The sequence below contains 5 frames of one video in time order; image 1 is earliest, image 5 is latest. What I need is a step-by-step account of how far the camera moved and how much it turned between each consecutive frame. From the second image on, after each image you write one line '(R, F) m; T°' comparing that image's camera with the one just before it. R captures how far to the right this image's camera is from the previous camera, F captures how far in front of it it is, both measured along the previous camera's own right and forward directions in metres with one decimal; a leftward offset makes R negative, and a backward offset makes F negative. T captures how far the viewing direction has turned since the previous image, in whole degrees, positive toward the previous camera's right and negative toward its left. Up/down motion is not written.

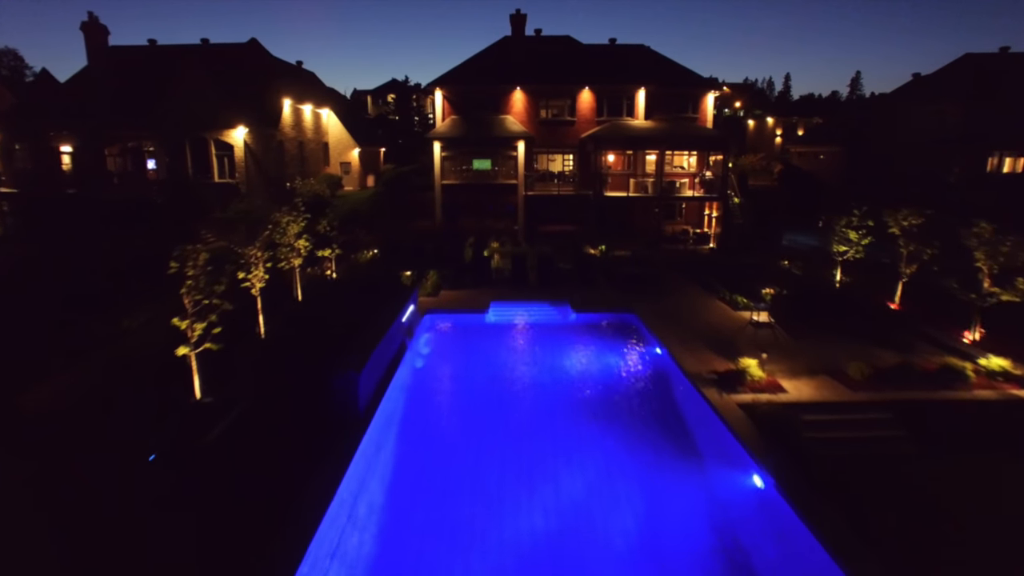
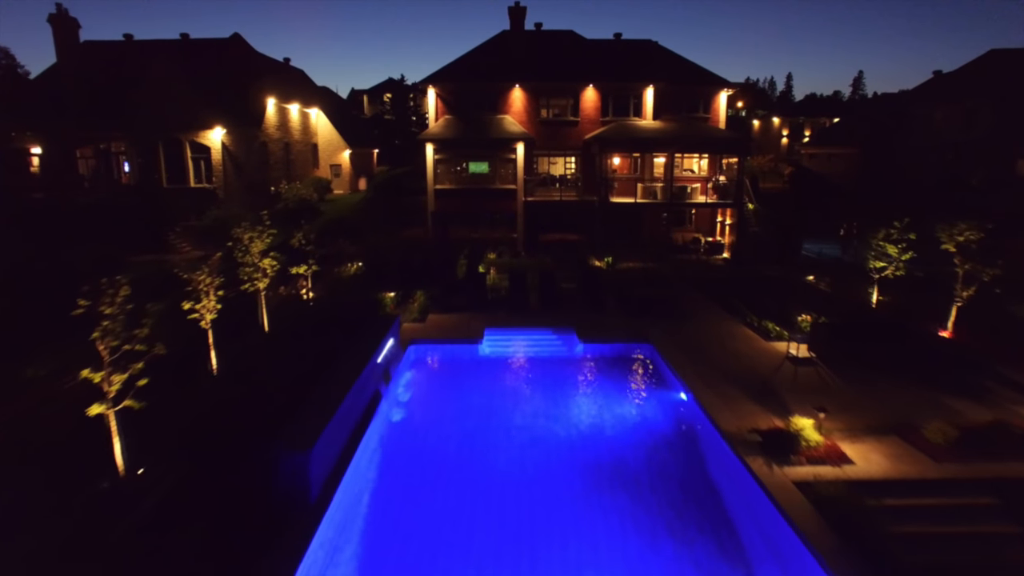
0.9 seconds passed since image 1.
(0.0, +2.3) m; 0°
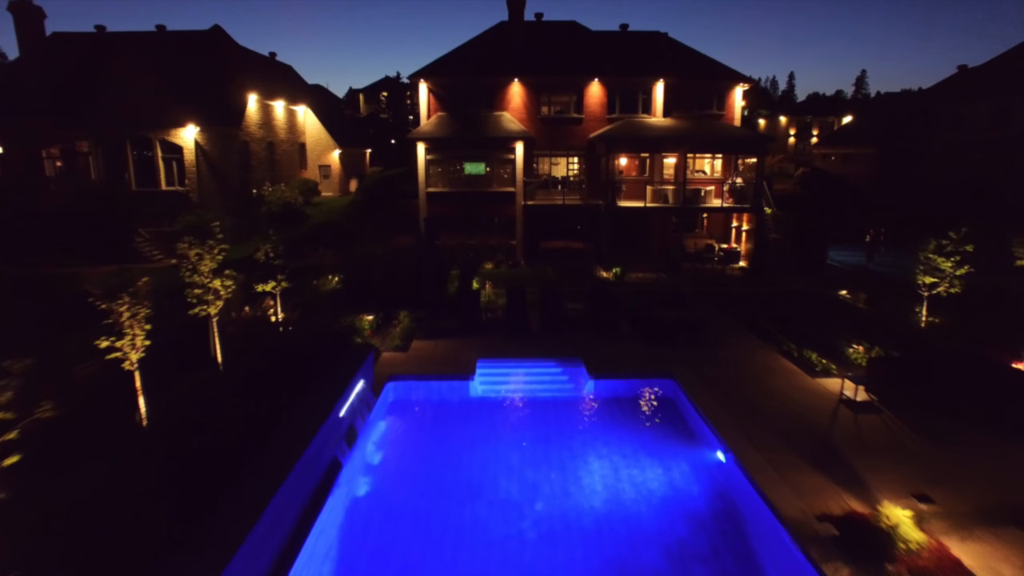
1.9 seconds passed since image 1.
(0.0, +2.4) m; 0°
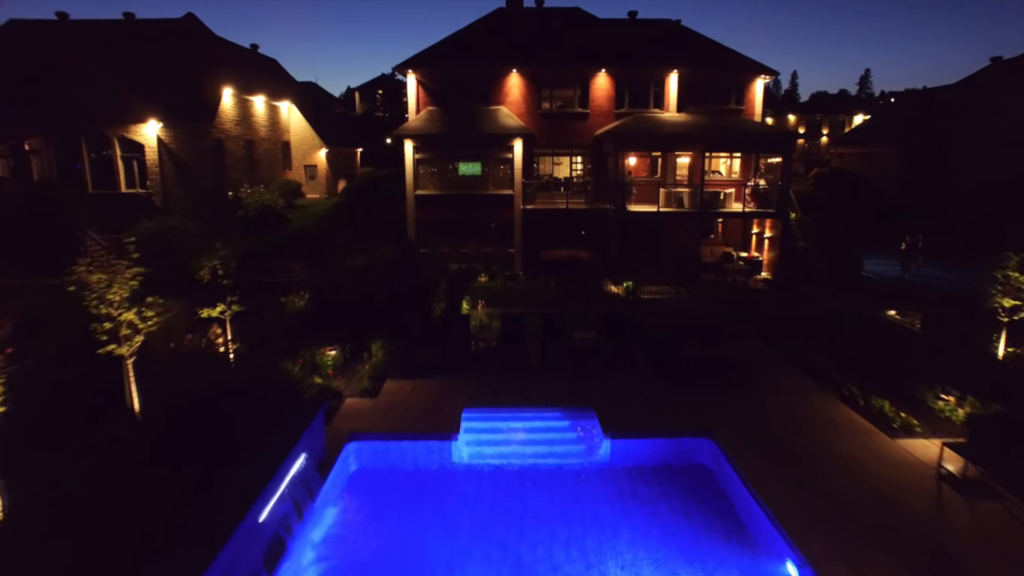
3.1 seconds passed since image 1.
(+0.1, +2.8) m; 0°
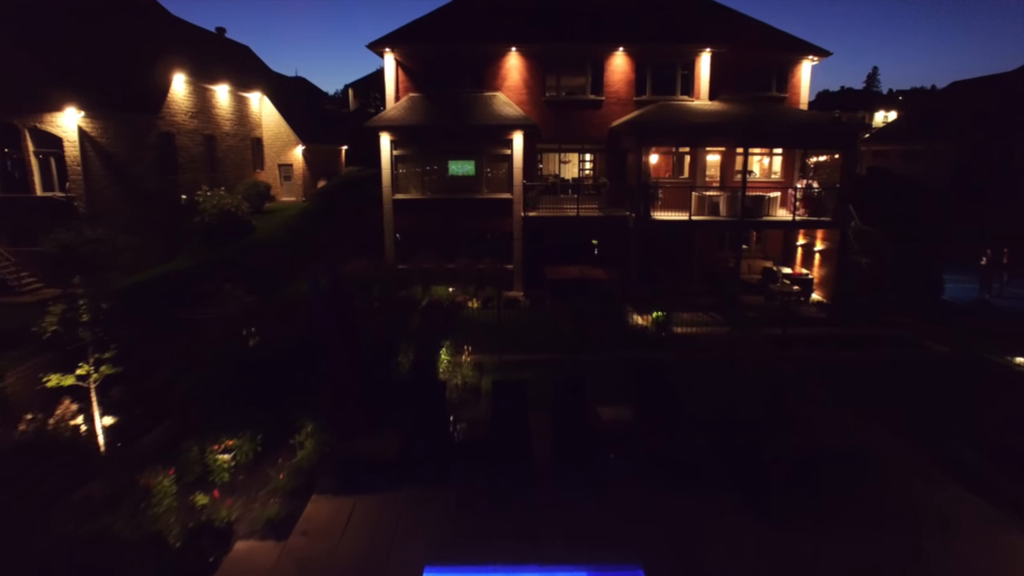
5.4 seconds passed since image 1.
(0.0, +4.5) m; 0°
